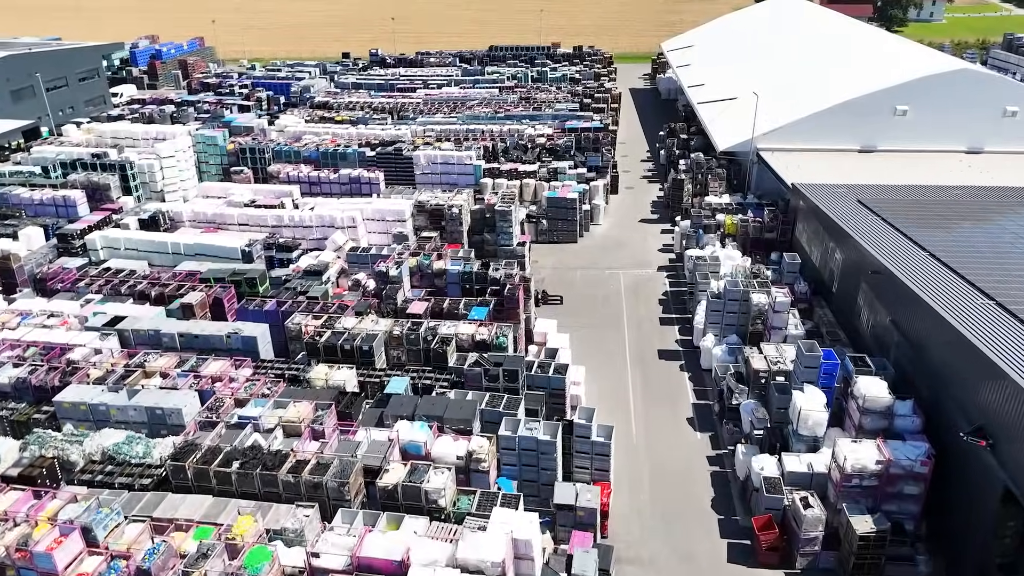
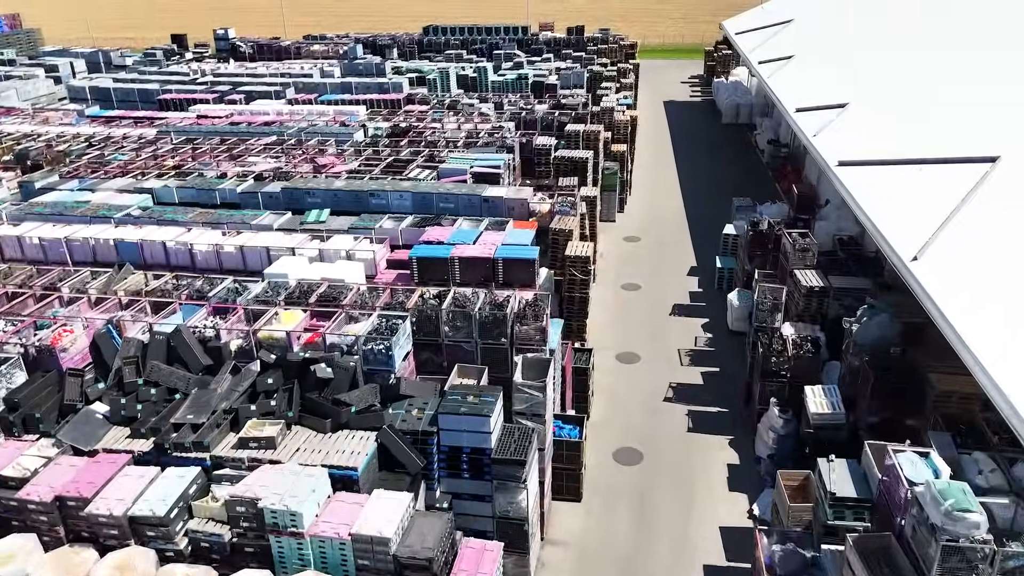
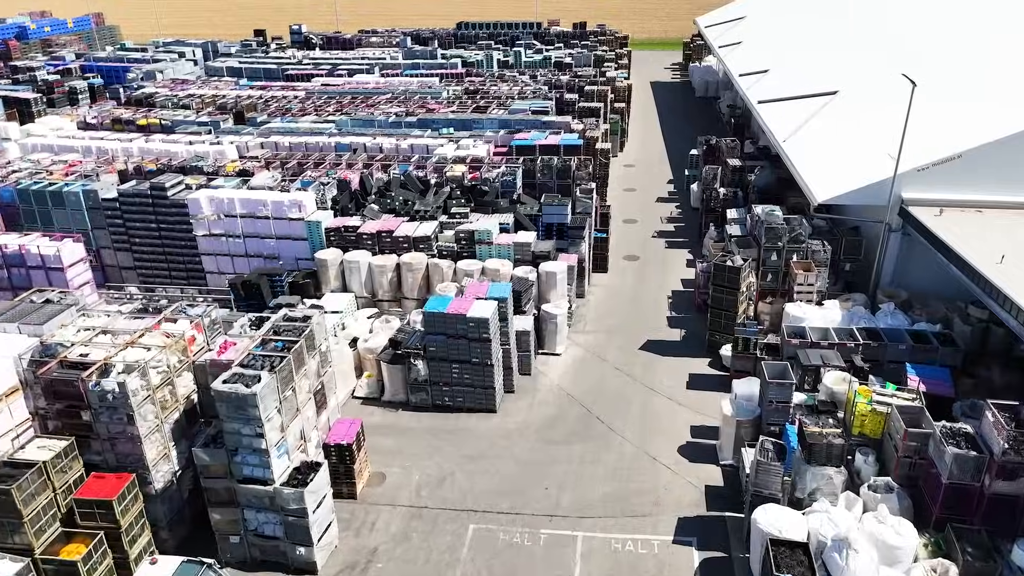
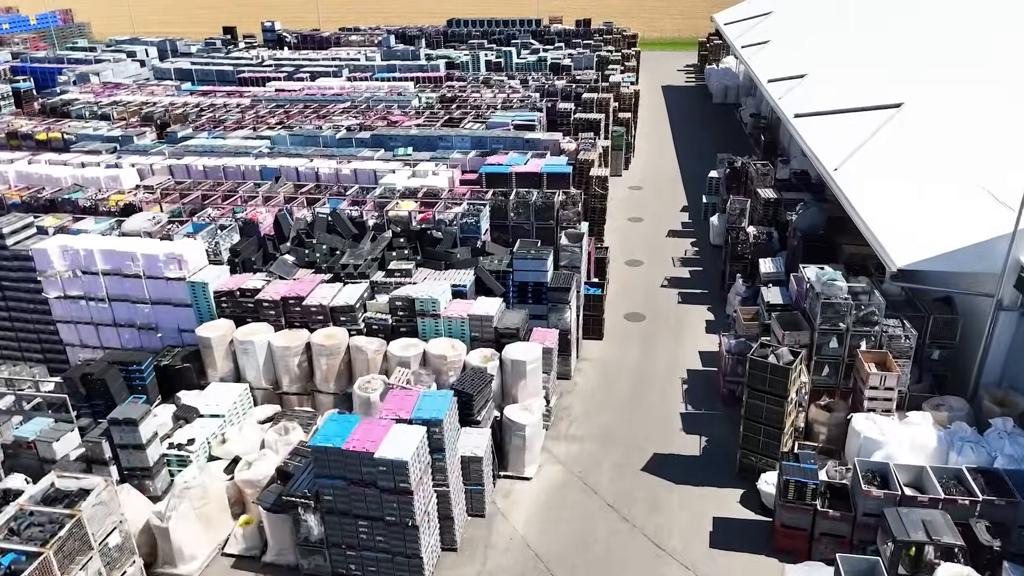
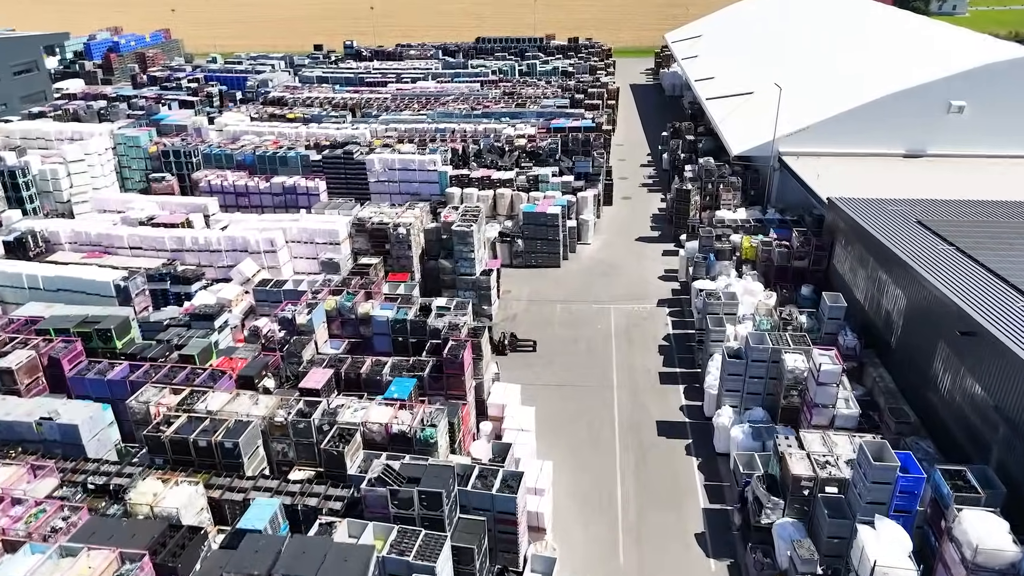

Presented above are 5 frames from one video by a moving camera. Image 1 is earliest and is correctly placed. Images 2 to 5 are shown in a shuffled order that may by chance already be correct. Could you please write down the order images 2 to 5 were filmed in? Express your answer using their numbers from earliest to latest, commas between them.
5, 3, 4, 2
